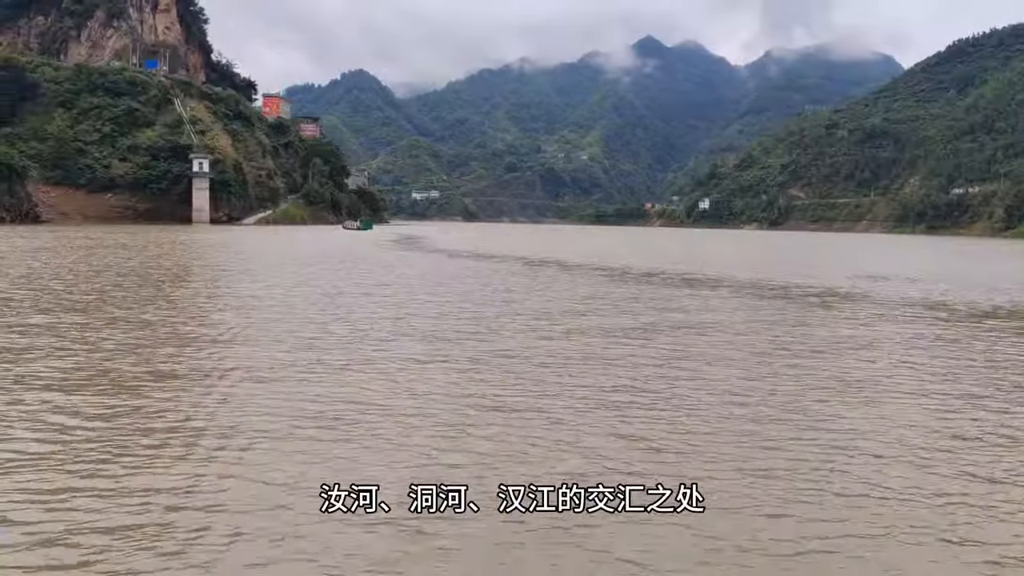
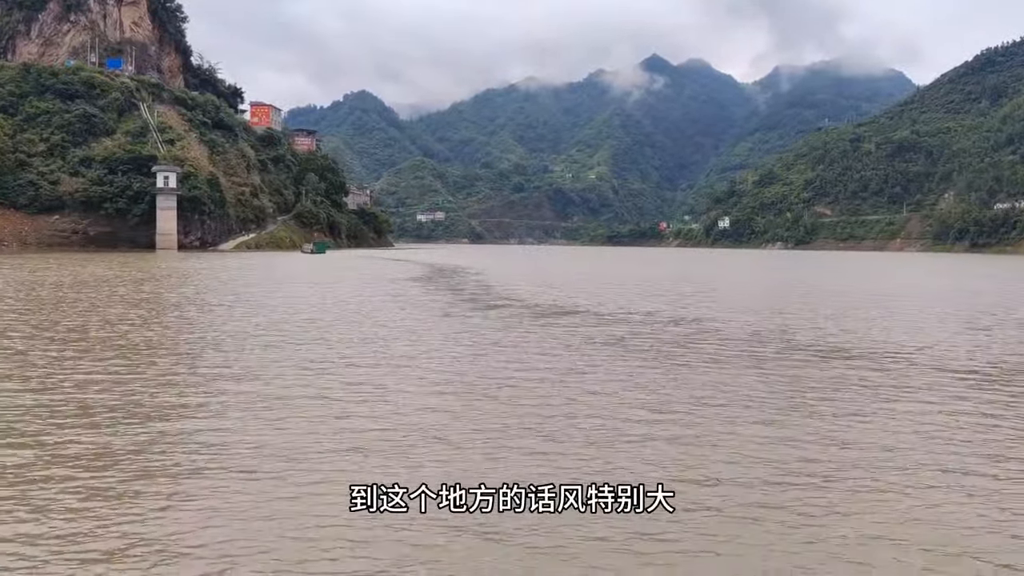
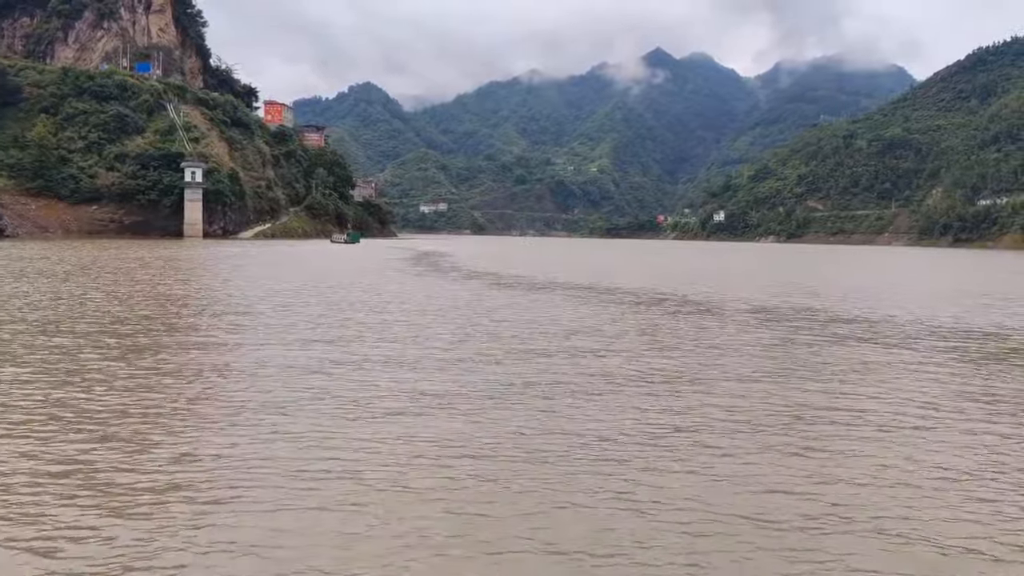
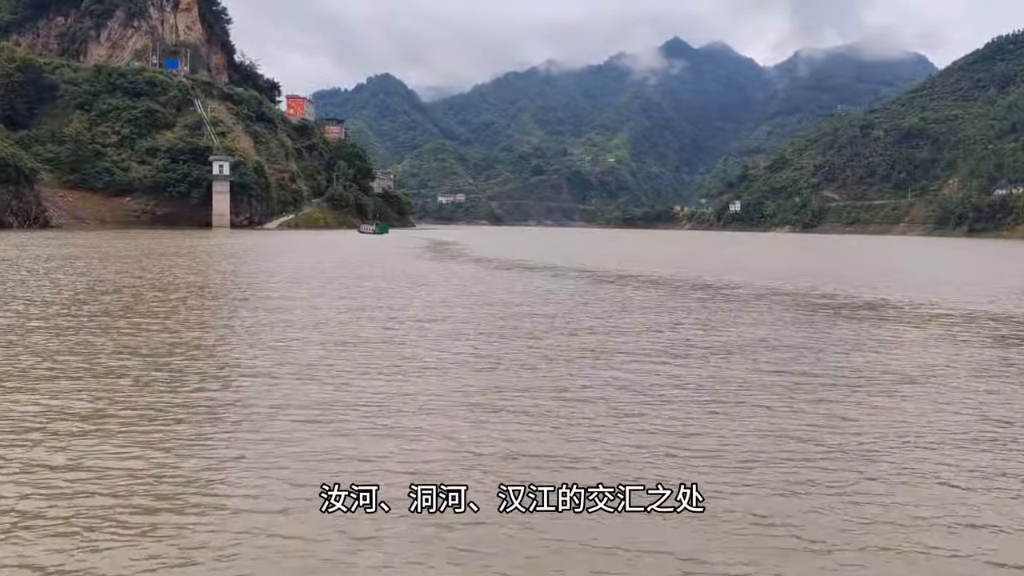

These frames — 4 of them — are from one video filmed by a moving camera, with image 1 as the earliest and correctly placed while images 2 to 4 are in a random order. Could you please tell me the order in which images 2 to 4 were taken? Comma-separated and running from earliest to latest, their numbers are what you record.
4, 3, 2
